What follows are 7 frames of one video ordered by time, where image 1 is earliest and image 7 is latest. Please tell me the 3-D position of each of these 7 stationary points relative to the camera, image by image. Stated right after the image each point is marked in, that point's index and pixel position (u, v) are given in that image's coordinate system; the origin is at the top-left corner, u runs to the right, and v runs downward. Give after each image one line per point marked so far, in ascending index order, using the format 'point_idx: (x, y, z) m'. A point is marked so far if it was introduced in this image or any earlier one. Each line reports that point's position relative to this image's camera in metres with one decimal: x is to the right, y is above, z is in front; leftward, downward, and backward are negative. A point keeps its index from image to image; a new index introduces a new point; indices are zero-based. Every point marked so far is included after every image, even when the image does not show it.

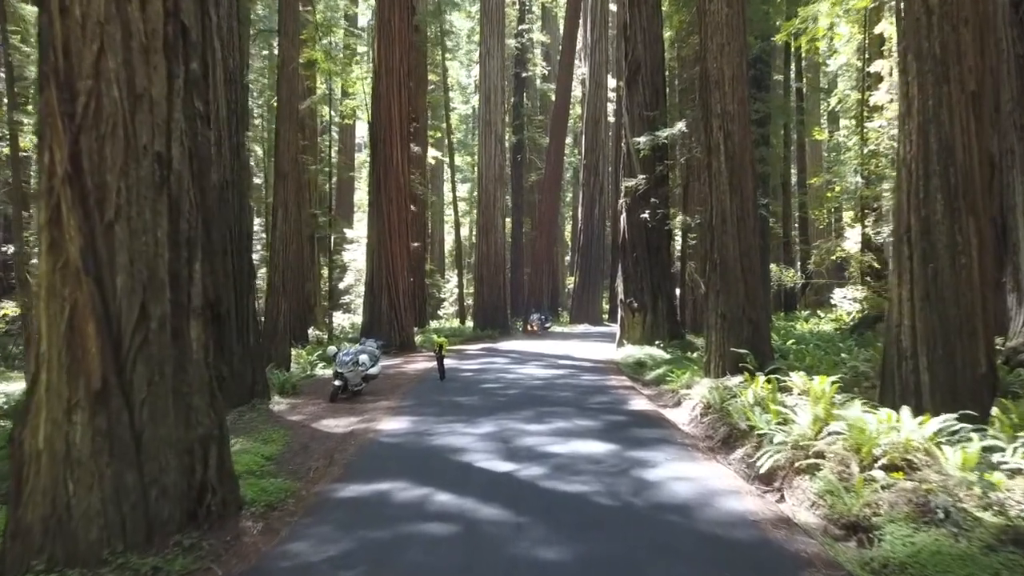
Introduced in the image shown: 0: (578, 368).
0: (+1.4, -1.7, +17.0) m
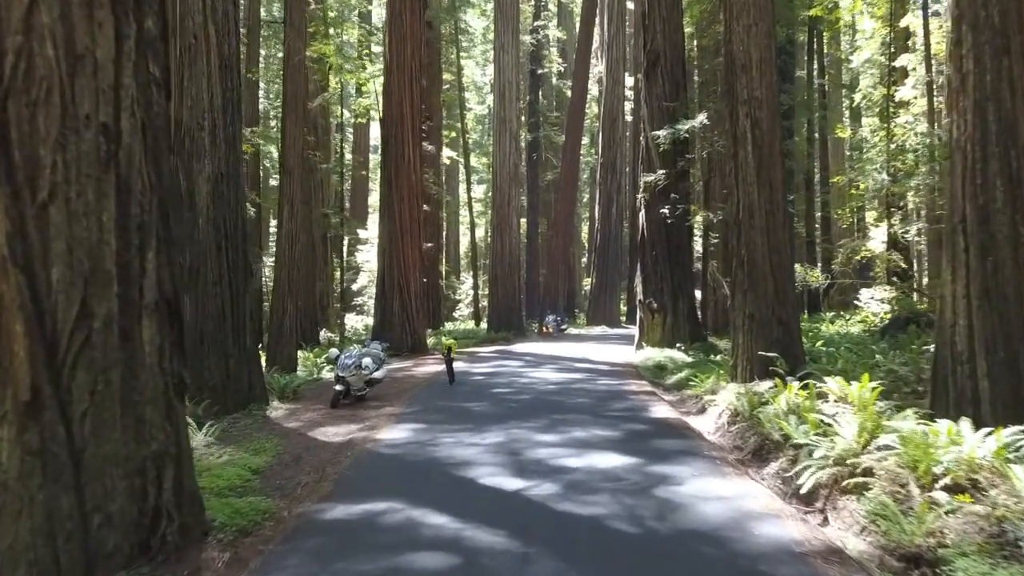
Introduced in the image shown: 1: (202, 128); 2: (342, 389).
0: (+1.7, -1.7, +16.2) m
1: (-4.3, +2.2, +11.1) m
2: (-2.5, -1.5, +11.6) m
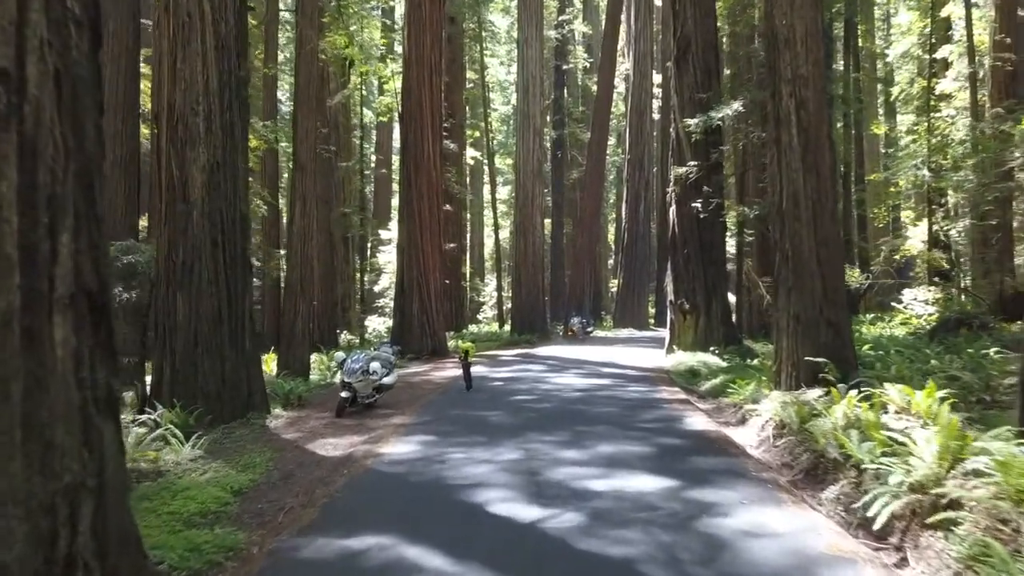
0: (+2.1, -1.7, +15.2) m
1: (-4.0, +2.2, +10.2) m
2: (-2.2, -1.4, +10.7) m
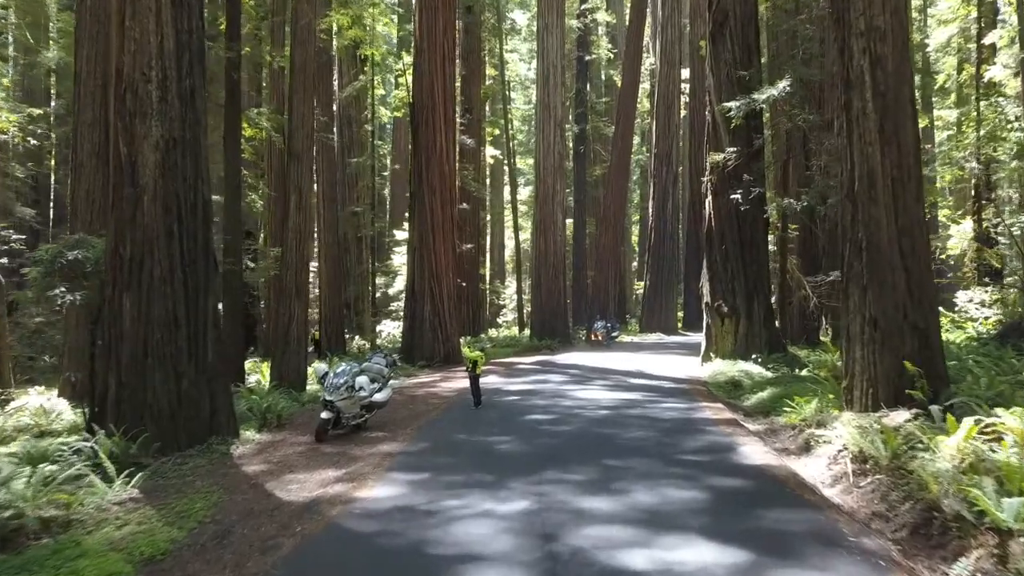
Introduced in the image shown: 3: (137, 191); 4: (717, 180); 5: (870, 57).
0: (+2.4, -1.7, +13.3) m
1: (-3.9, +2.2, +8.6) m
2: (-2.0, -1.4, +9.0) m
3: (-4.0, +1.0, +8.5) m
4: (+4.2, +2.2, +16.5) m
5: (+3.8, +2.5, +8.5) m
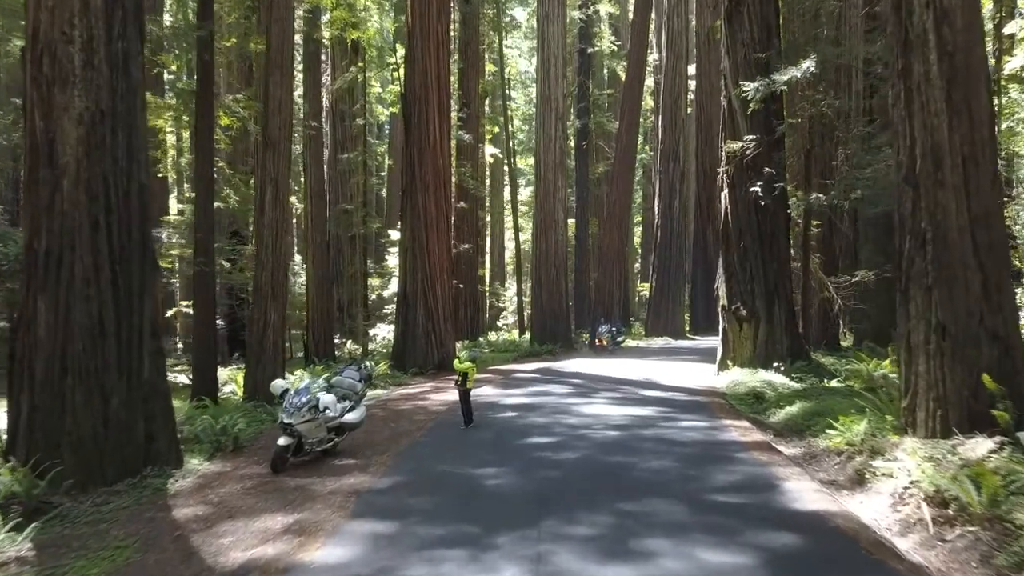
0: (+2.4, -1.7, +11.9) m
1: (-4.0, +2.2, +7.2) m
2: (-2.1, -1.4, +7.5) m
3: (-4.1, +1.0, +7.1) m
4: (+4.2, +2.2, +15.1) m
5: (+3.8, +2.5, +7.1) m
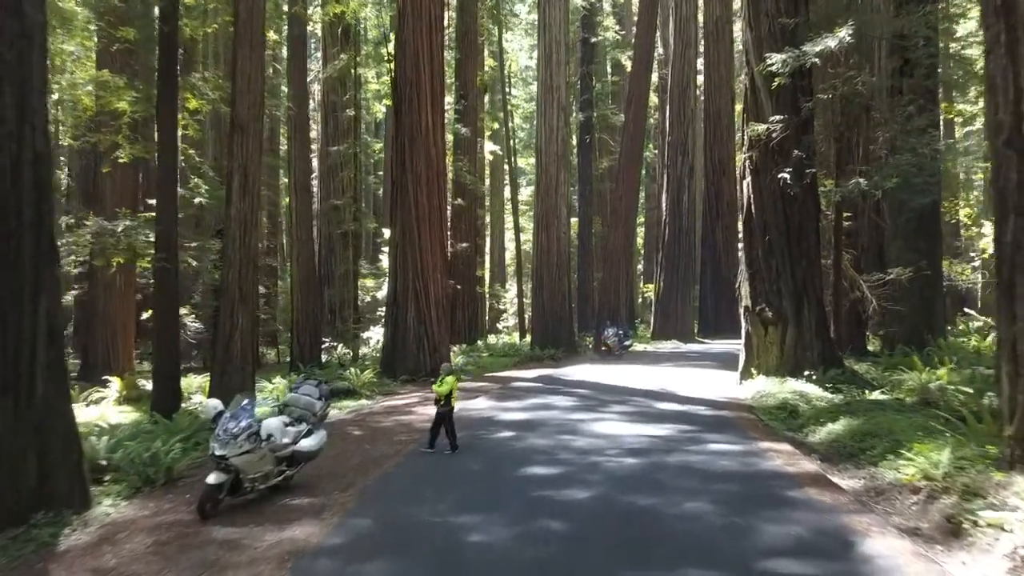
0: (+2.3, -1.7, +10.3) m
1: (-4.0, +2.2, +5.6) m
2: (-2.1, -1.4, +5.9) m
3: (-4.1, +1.1, +5.5) m
4: (+4.1, +2.2, +13.5) m
5: (+3.7, +2.5, +5.5) m
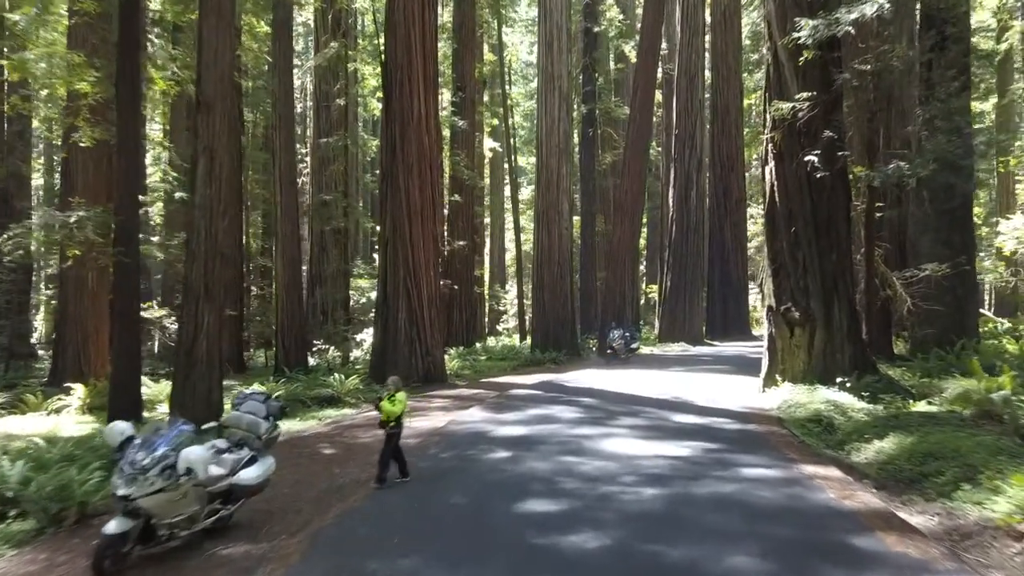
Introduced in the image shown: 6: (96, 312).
0: (+2.3, -1.6, +8.9) m
1: (-4.1, +2.3, +4.2) m
2: (-2.2, -1.4, +4.6) m
3: (-4.2, +1.1, +4.2) m
4: (+4.1, +2.3, +12.1) m
5: (+3.7, +2.6, +4.2) m
6: (-9.2, -0.5, +17.6) m
